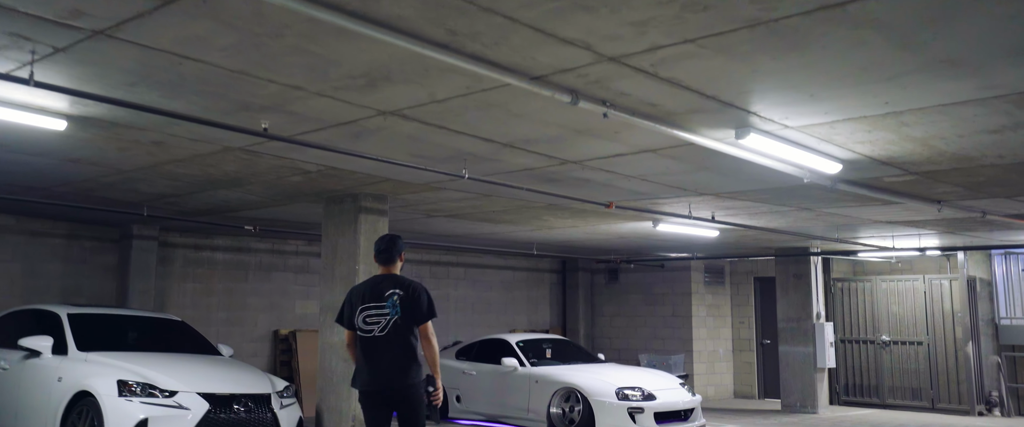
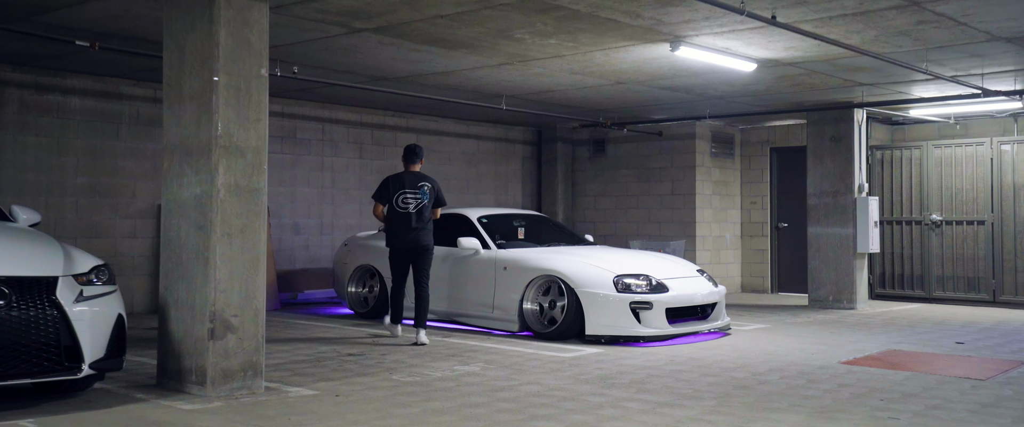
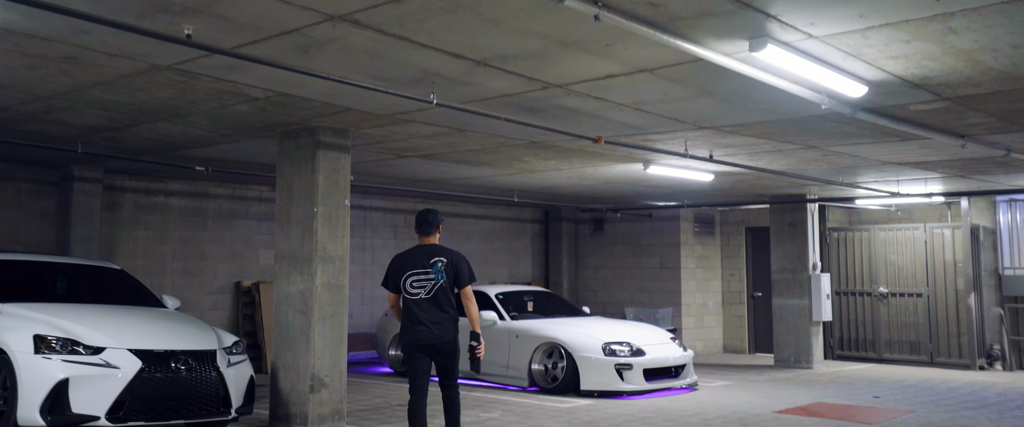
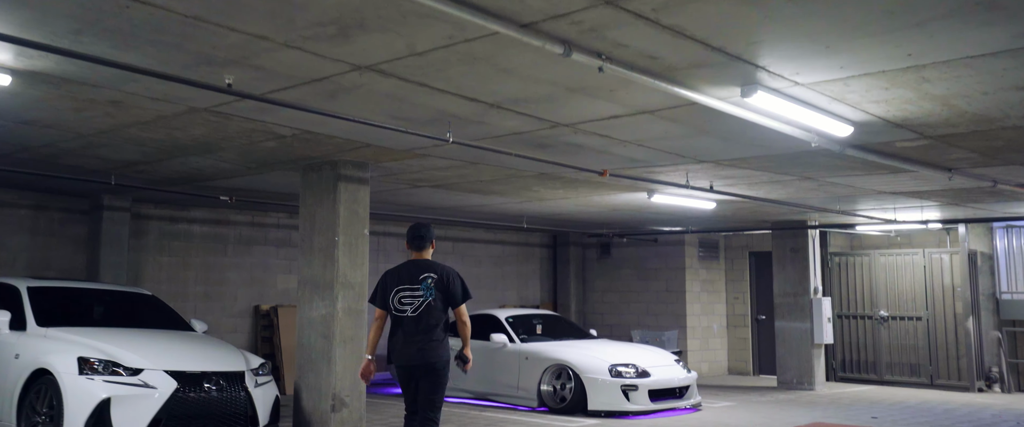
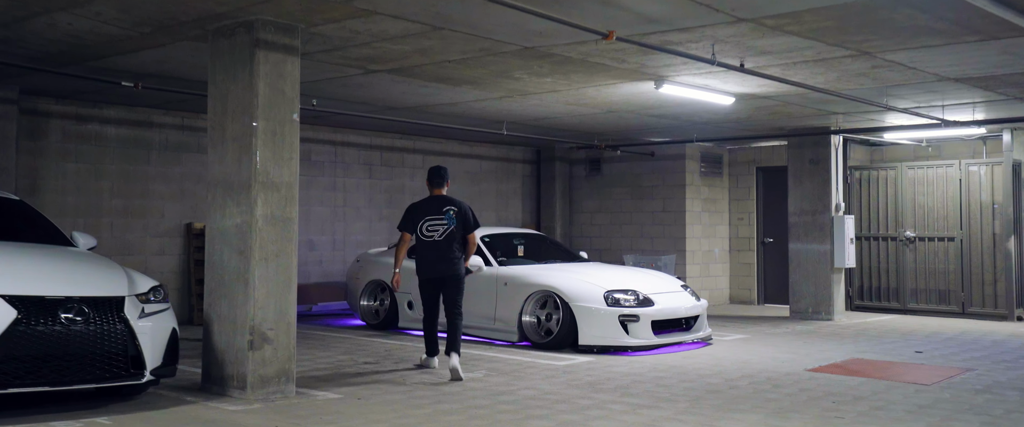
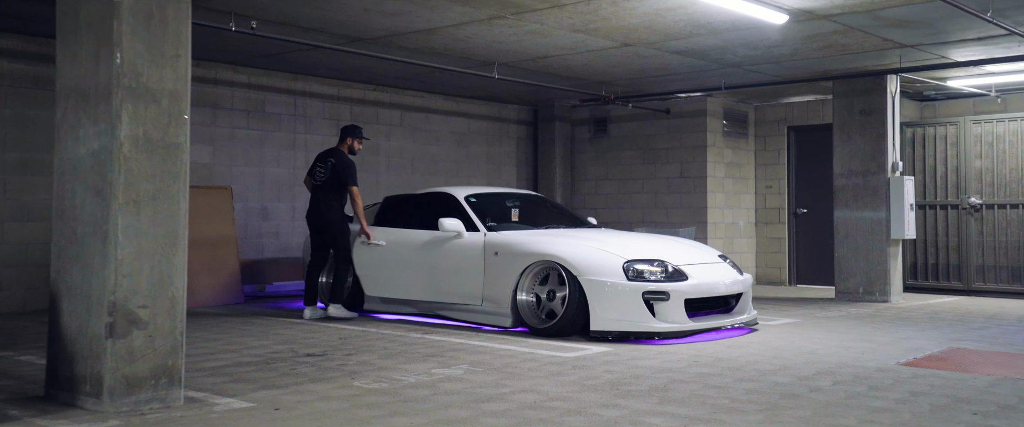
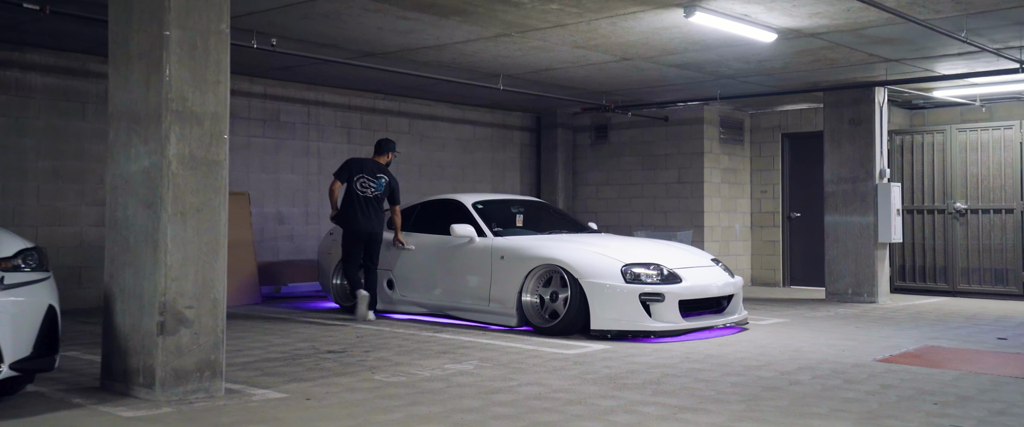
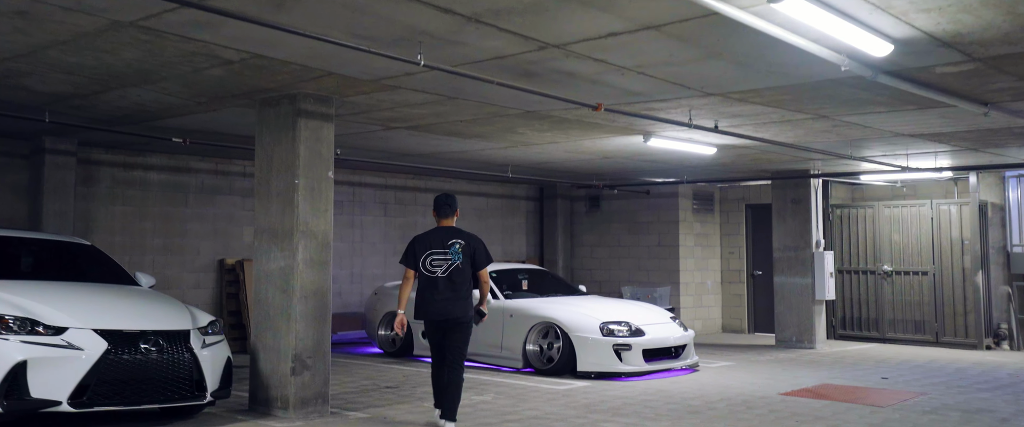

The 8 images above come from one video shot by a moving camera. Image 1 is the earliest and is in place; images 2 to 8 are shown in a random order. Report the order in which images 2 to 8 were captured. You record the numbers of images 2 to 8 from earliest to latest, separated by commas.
4, 3, 8, 5, 2, 7, 6
